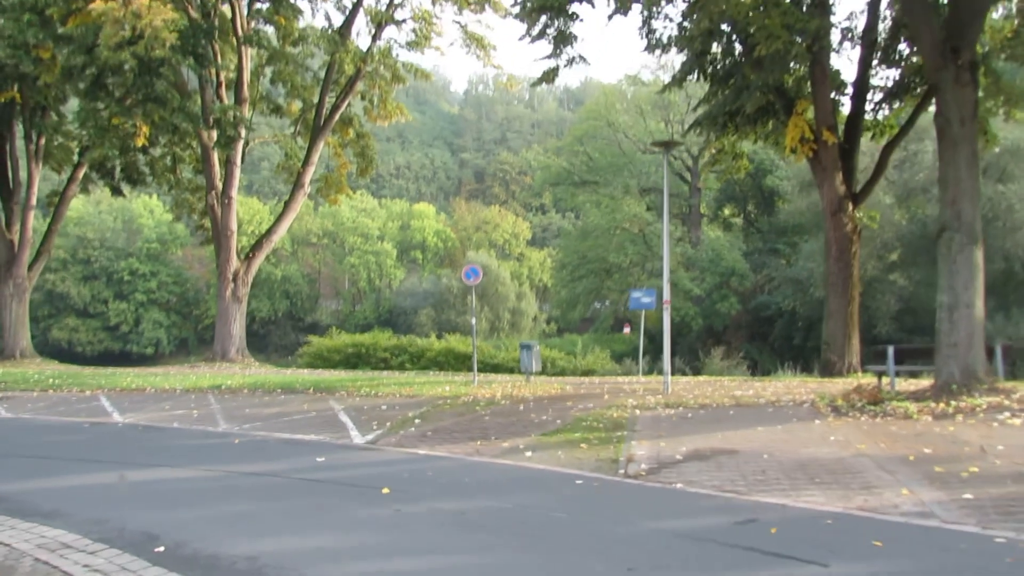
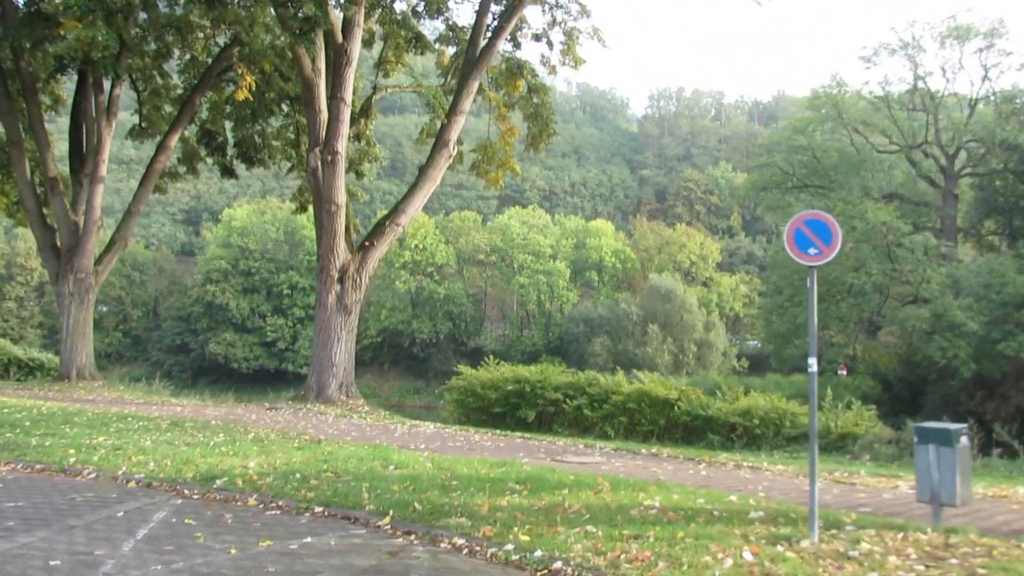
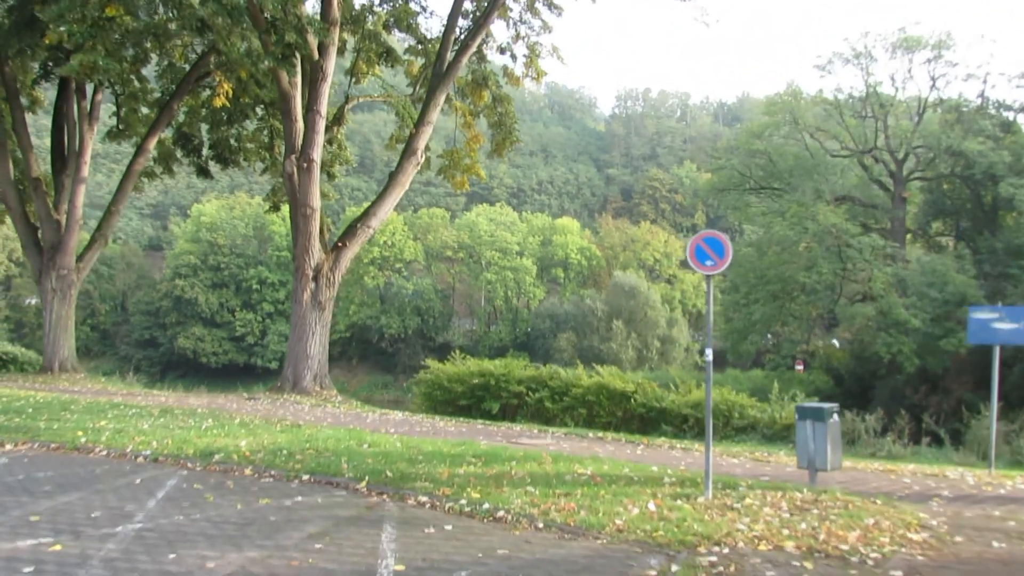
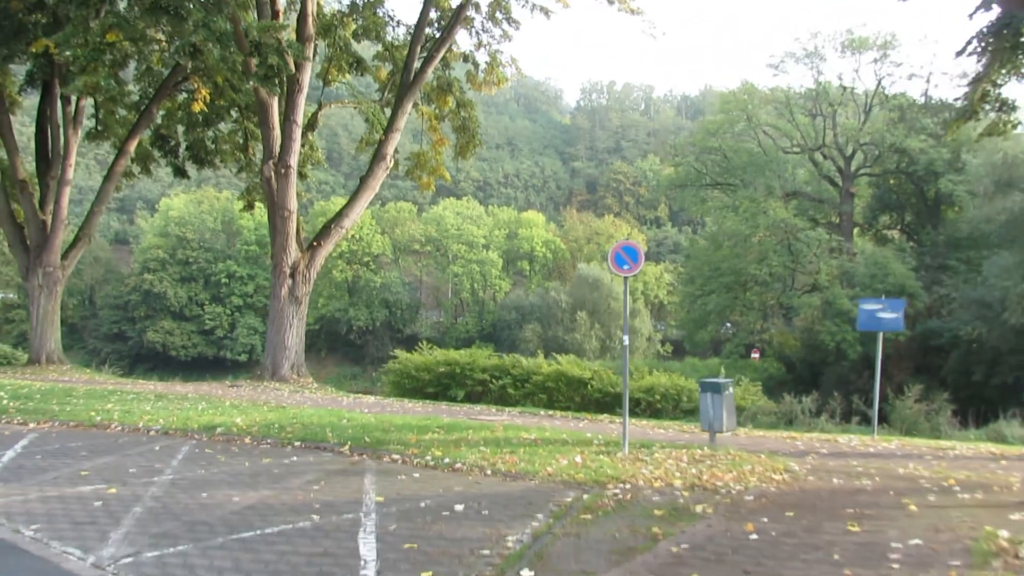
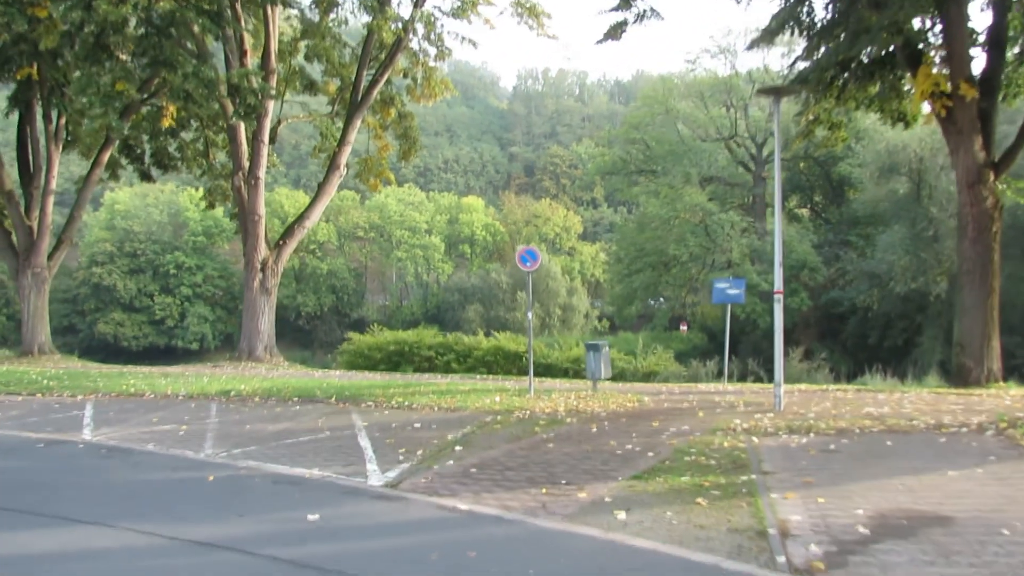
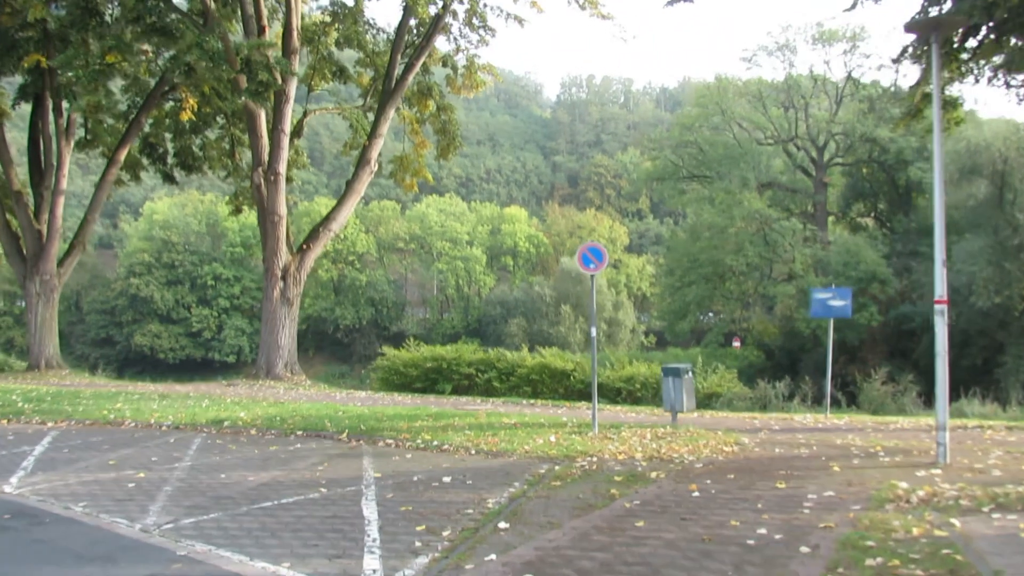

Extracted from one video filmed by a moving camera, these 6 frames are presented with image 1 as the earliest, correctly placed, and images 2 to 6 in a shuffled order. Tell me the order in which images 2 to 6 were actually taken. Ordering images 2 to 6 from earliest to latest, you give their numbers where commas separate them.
5, 6, 4, 3, 2
